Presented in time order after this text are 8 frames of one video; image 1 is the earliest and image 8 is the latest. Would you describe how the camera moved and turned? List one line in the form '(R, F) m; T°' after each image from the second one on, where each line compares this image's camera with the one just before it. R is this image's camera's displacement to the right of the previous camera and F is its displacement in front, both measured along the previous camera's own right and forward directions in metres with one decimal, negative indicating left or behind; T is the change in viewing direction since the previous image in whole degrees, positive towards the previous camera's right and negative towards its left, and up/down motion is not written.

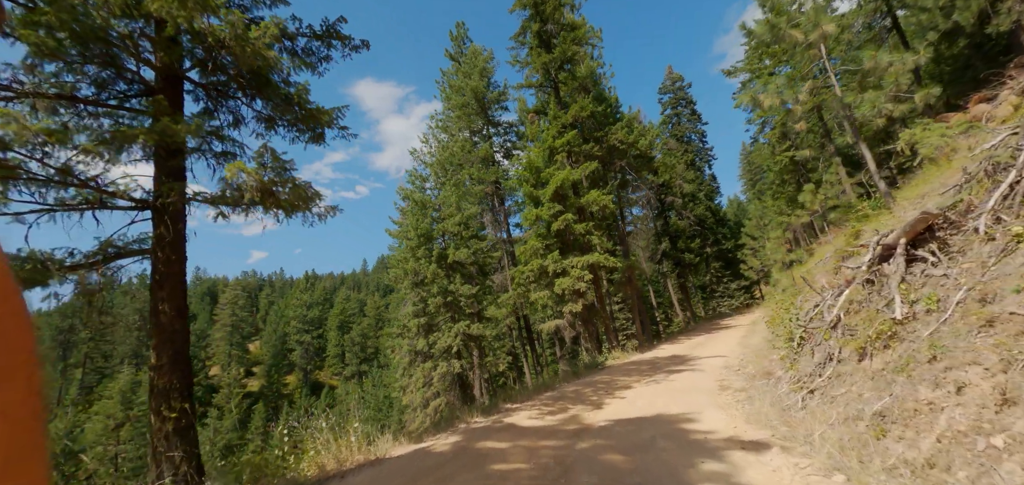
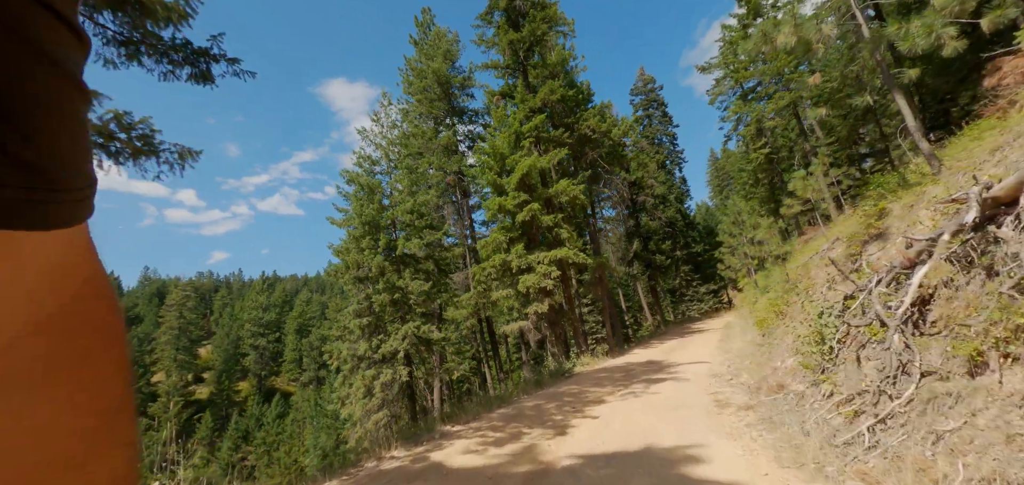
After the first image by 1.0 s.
(+0.4, +2.0) m; +4°
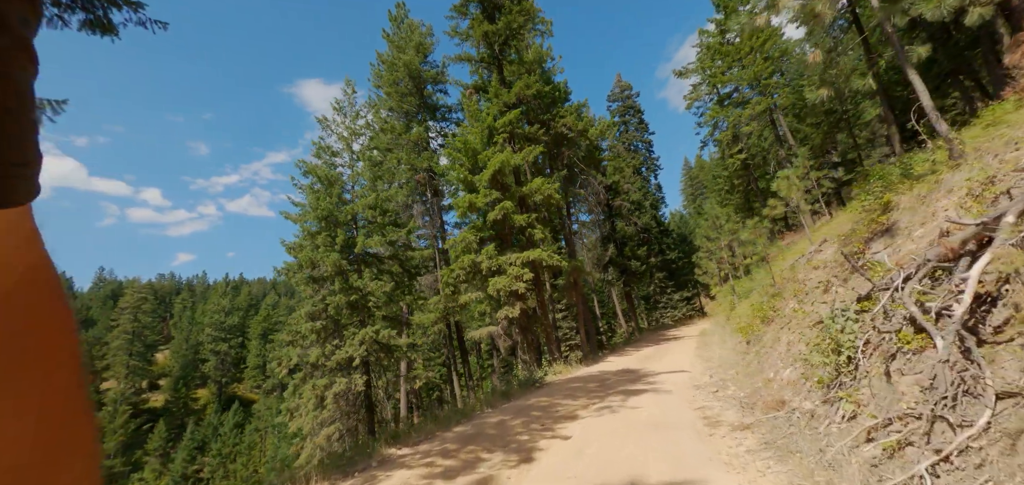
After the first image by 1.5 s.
(+0.2, +1.0) m; +3°
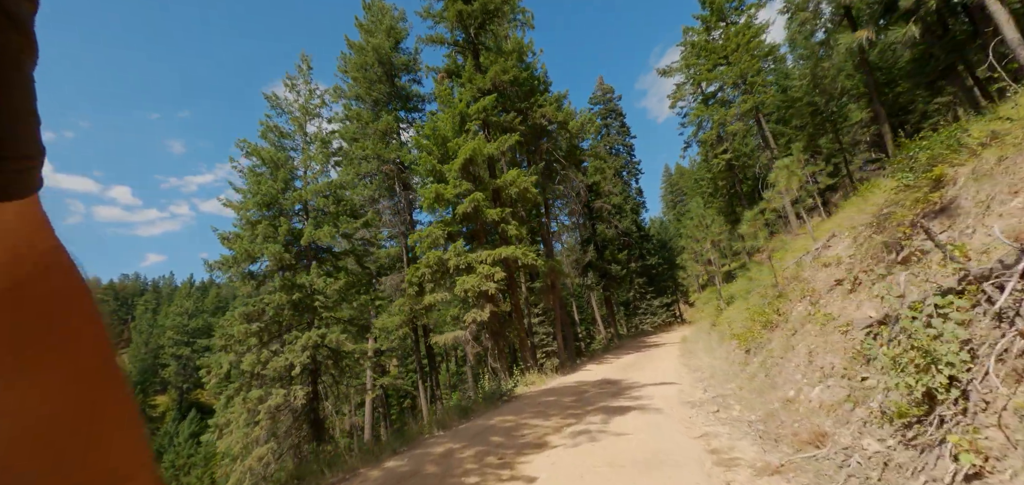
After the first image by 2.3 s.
(+0.3, +1.5) m; +3°
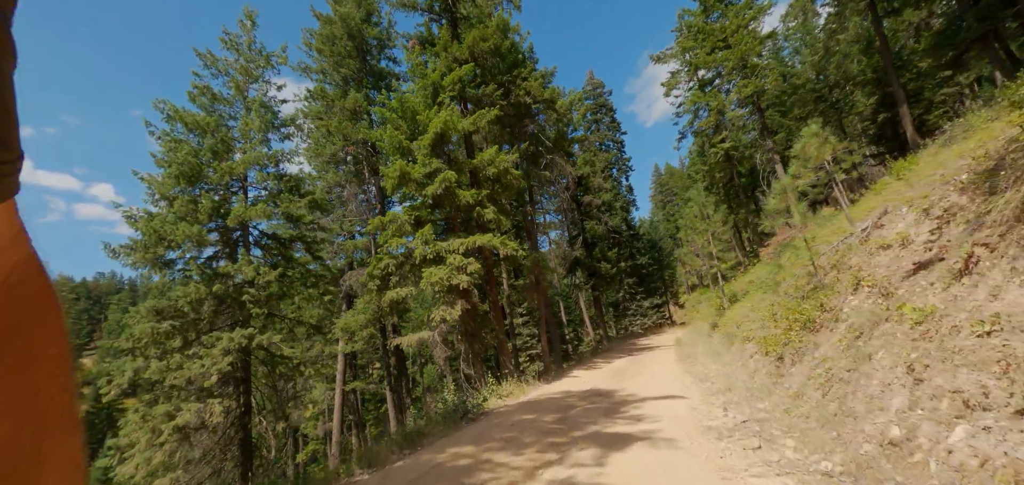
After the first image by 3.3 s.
(+0.4, +2.1) m; +1°
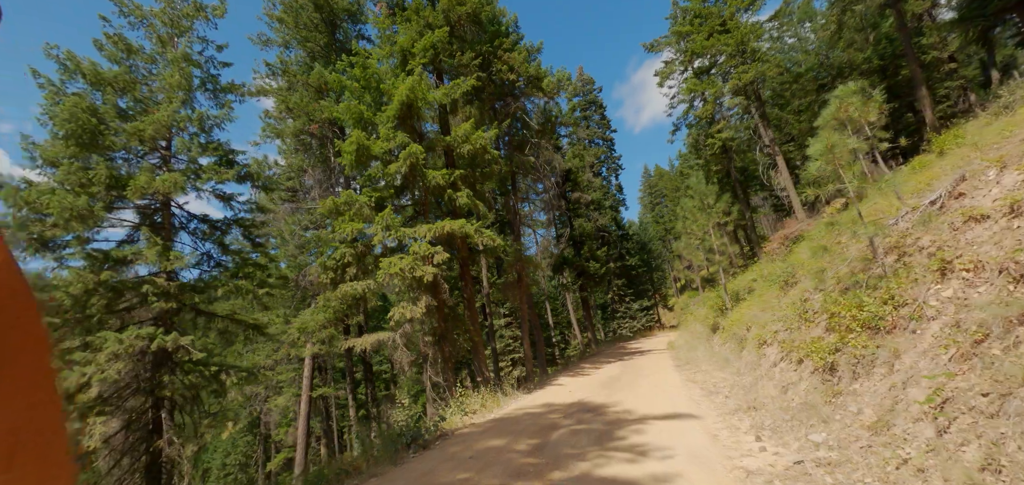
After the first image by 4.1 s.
(+0.3, +1.8) m; +1°
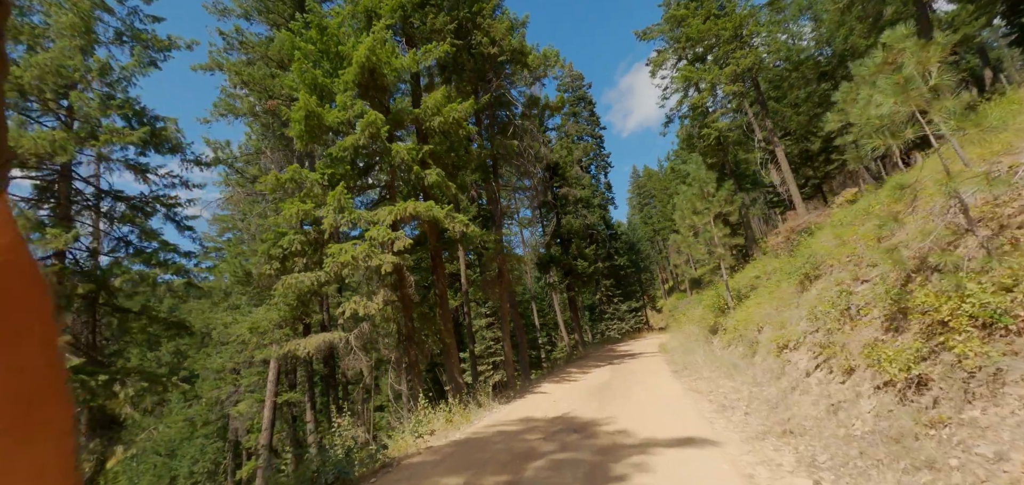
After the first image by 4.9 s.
(+0.3, +1.6) m; +2°
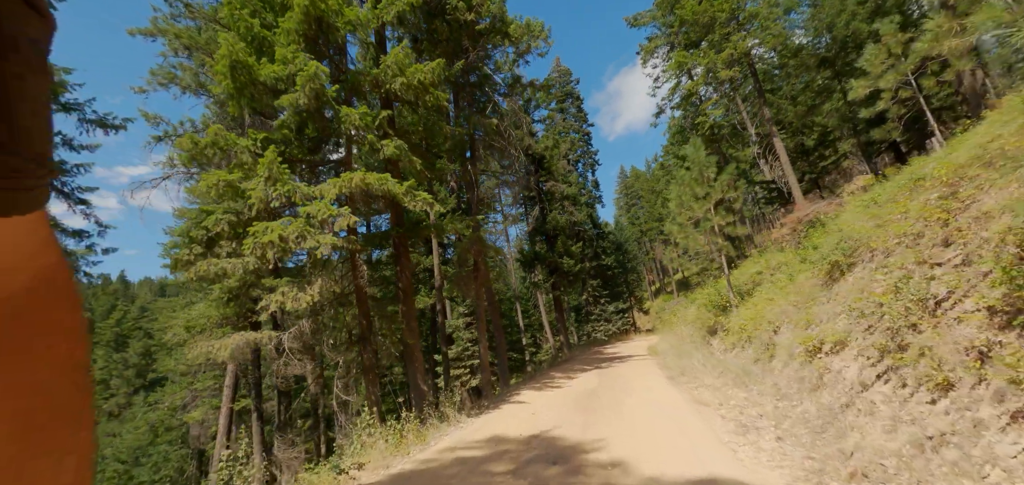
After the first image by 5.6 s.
(+0.3, +1.6) m; +2°
